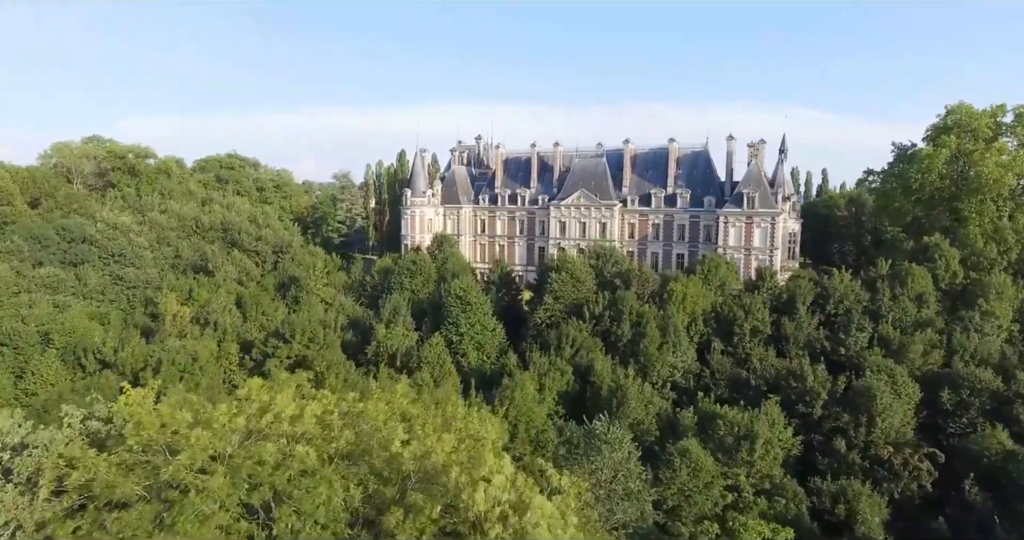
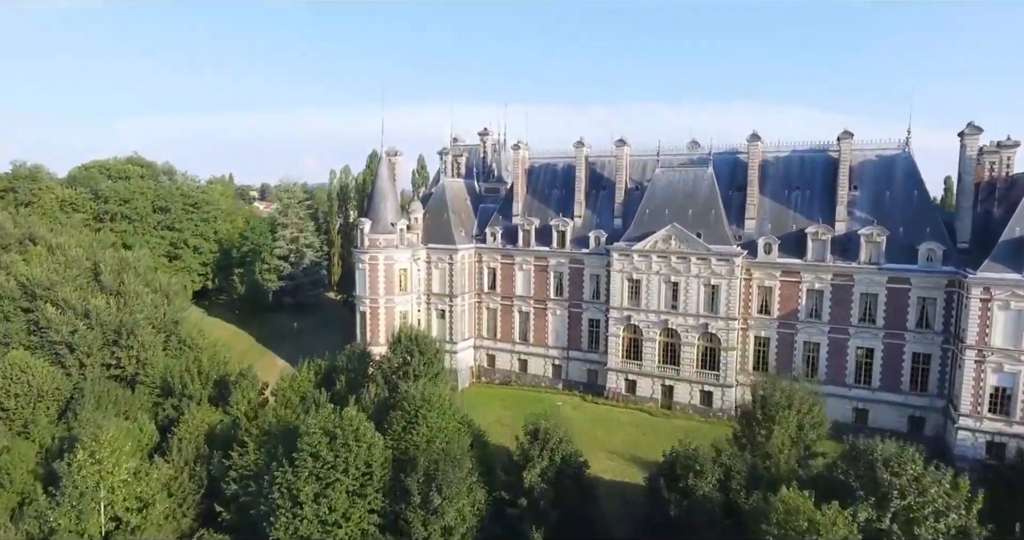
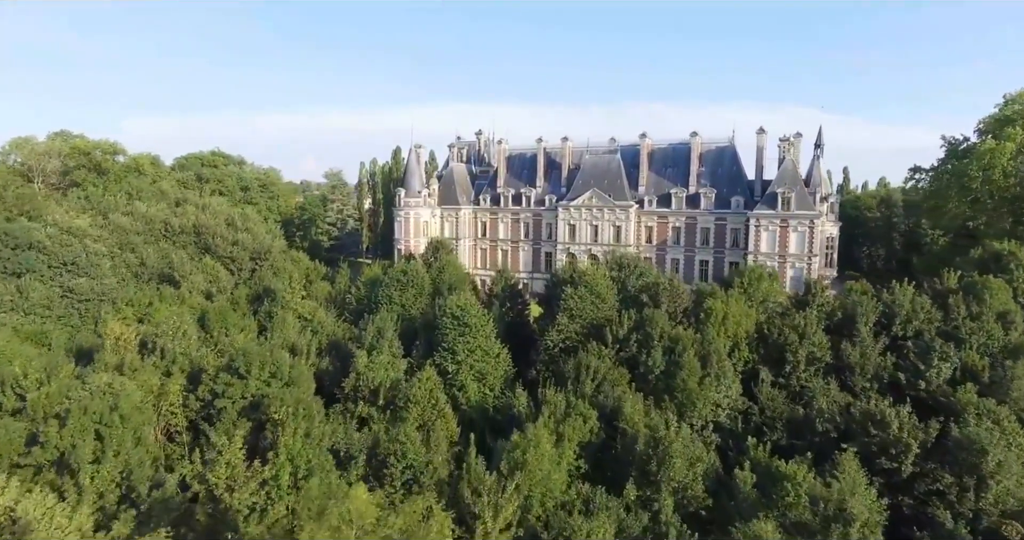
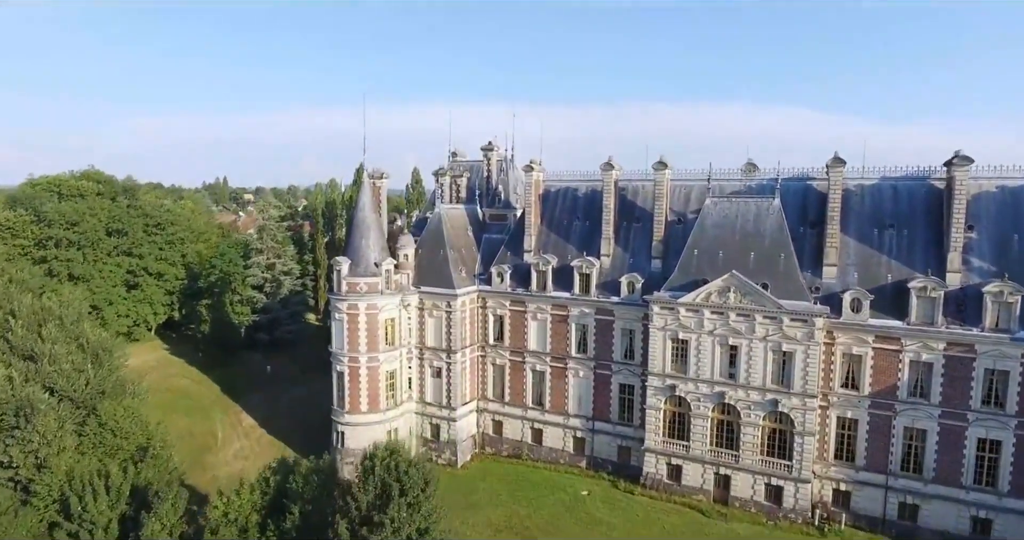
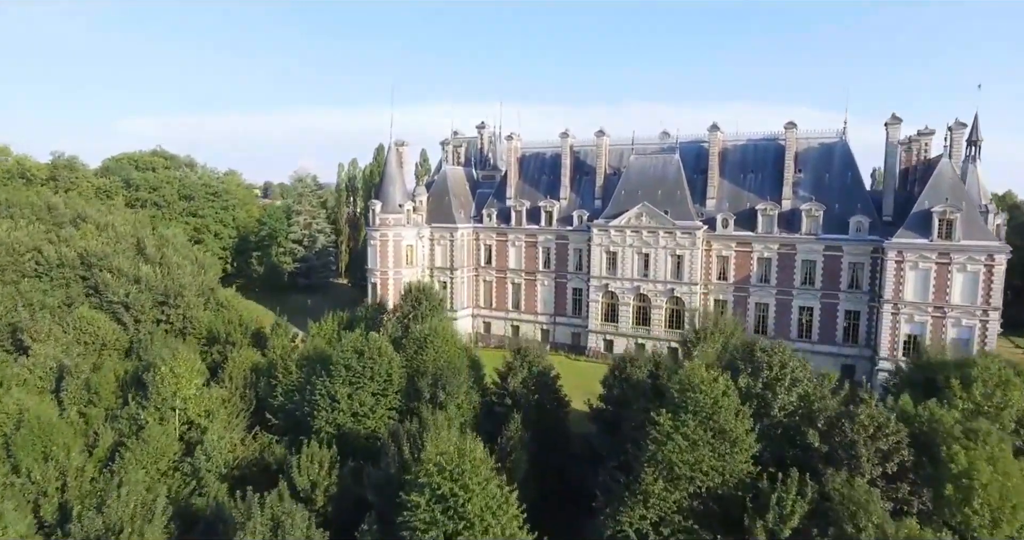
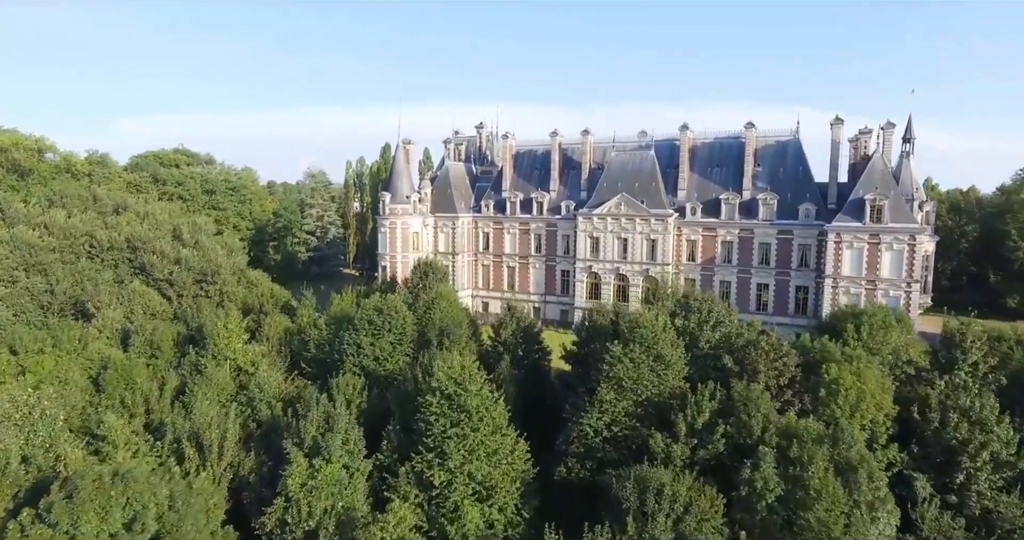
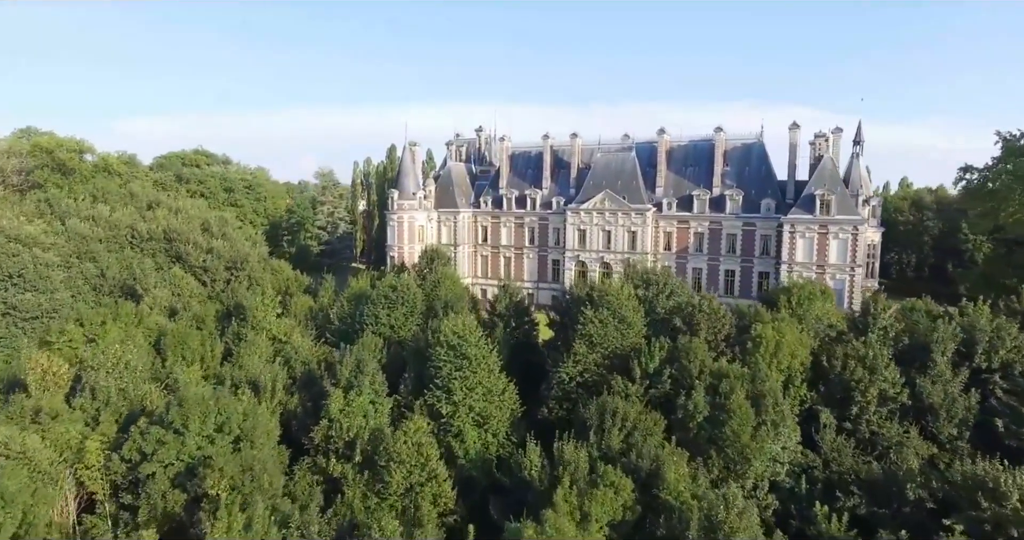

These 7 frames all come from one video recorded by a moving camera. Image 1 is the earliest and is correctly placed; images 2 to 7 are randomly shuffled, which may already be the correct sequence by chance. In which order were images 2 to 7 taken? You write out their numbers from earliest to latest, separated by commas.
3, 7, 6, 5, 2, 4
